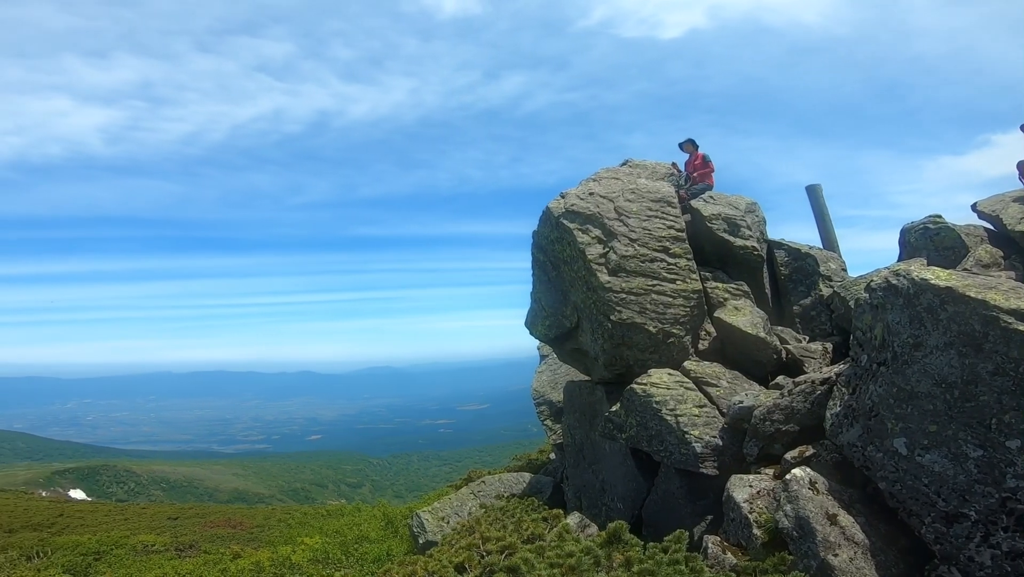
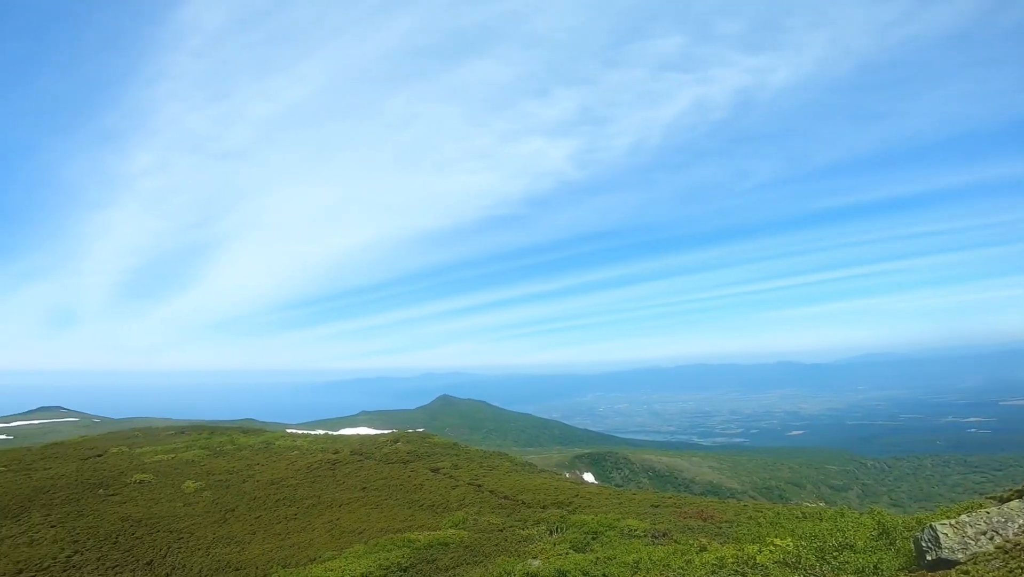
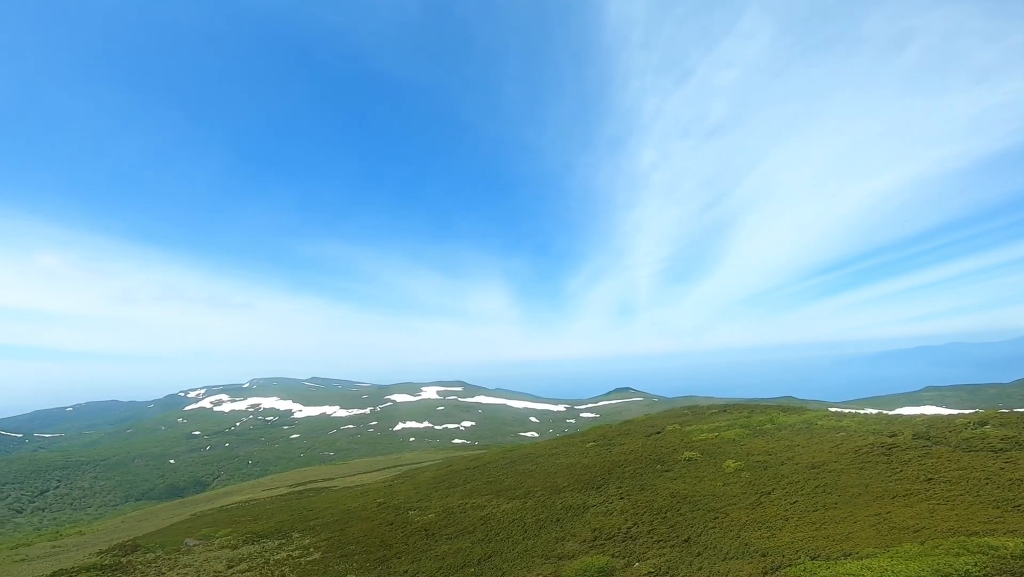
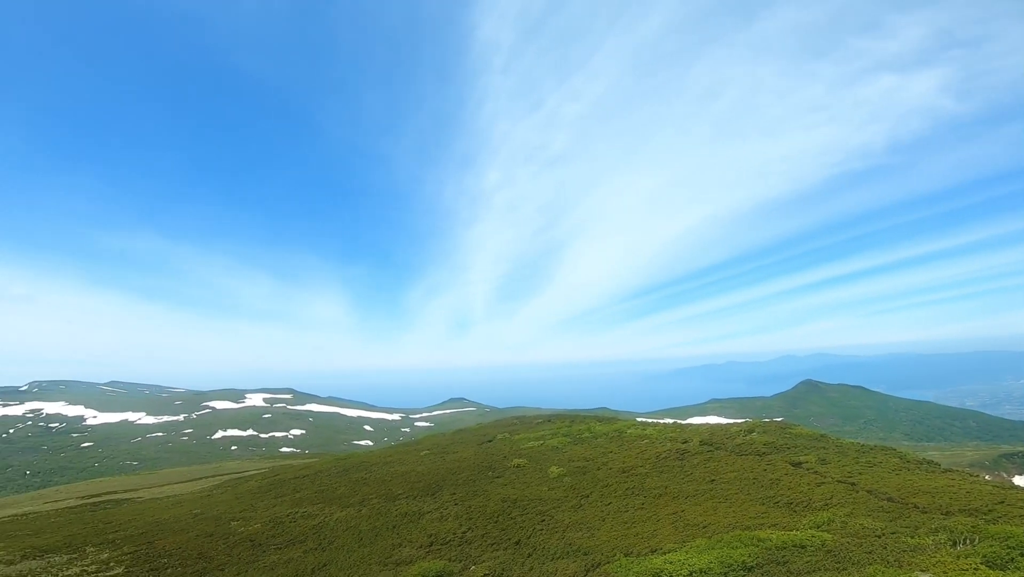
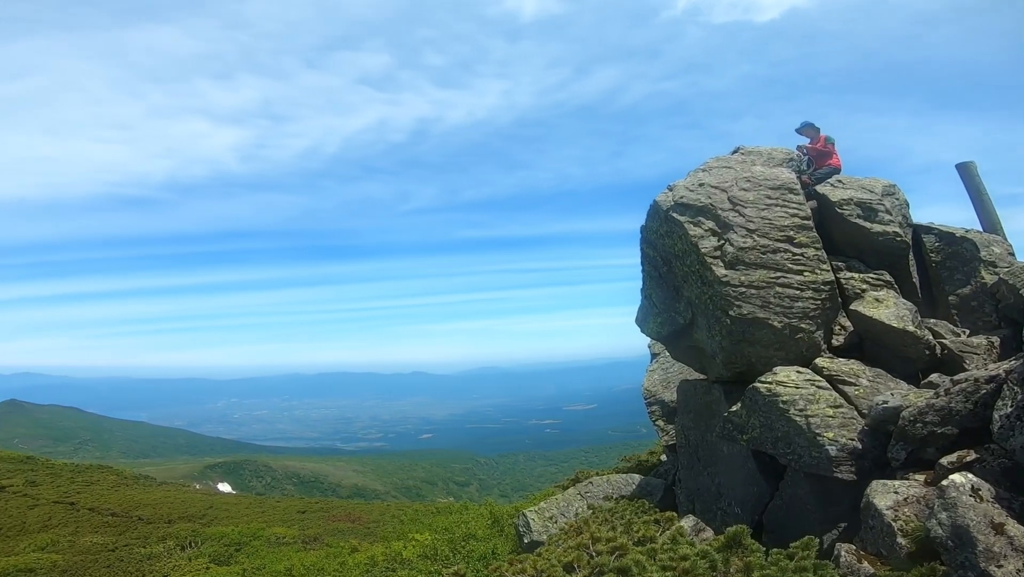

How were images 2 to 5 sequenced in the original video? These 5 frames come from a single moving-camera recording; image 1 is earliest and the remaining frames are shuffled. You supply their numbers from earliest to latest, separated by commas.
5, 2, 4, 3
